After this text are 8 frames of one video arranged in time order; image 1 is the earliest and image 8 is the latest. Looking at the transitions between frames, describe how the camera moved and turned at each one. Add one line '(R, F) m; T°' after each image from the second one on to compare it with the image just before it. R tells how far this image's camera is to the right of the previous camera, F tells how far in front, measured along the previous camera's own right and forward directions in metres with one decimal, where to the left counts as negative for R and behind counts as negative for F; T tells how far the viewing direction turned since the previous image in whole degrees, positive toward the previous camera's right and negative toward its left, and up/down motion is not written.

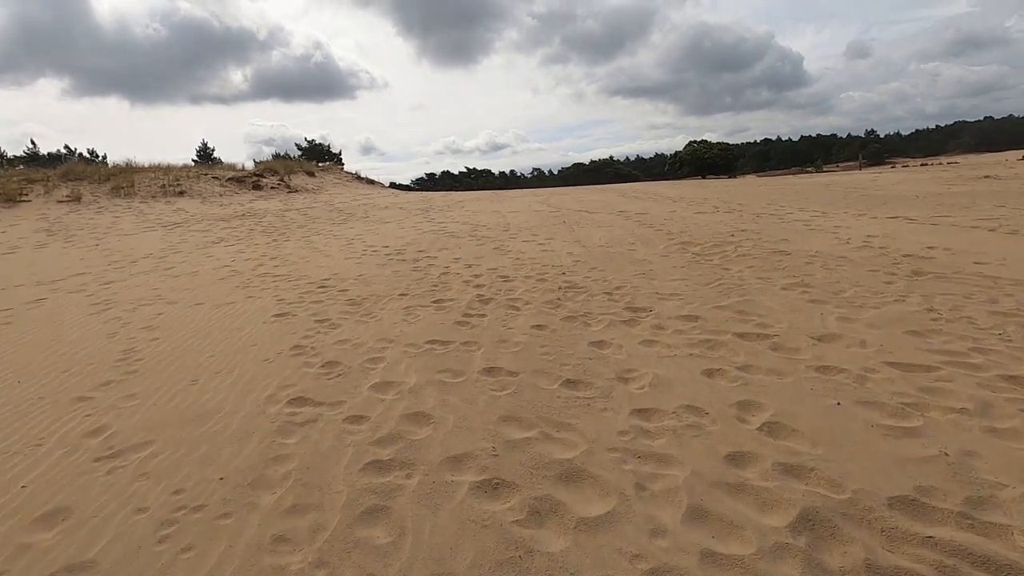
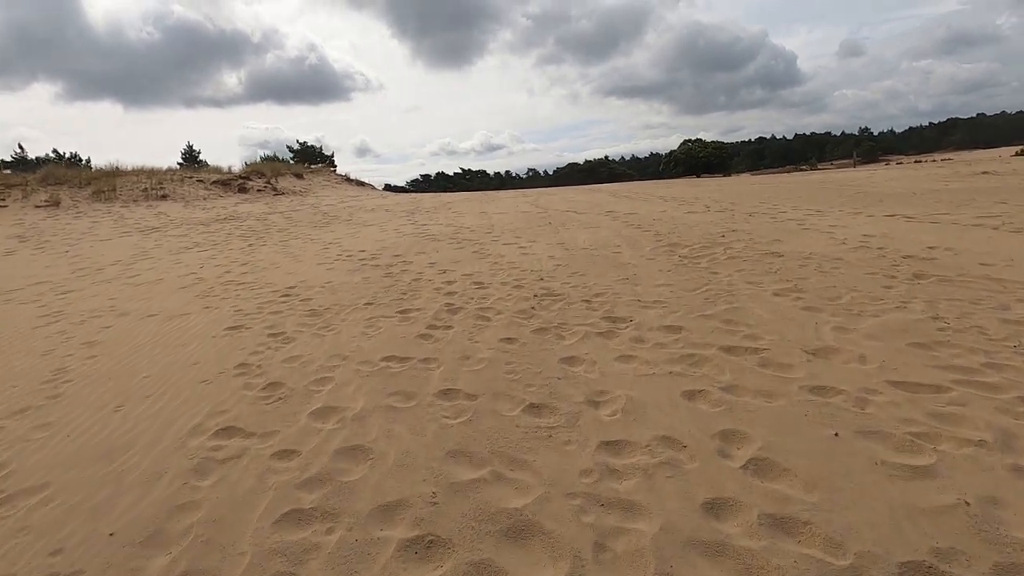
(+0.2, +0.4) m; 0°
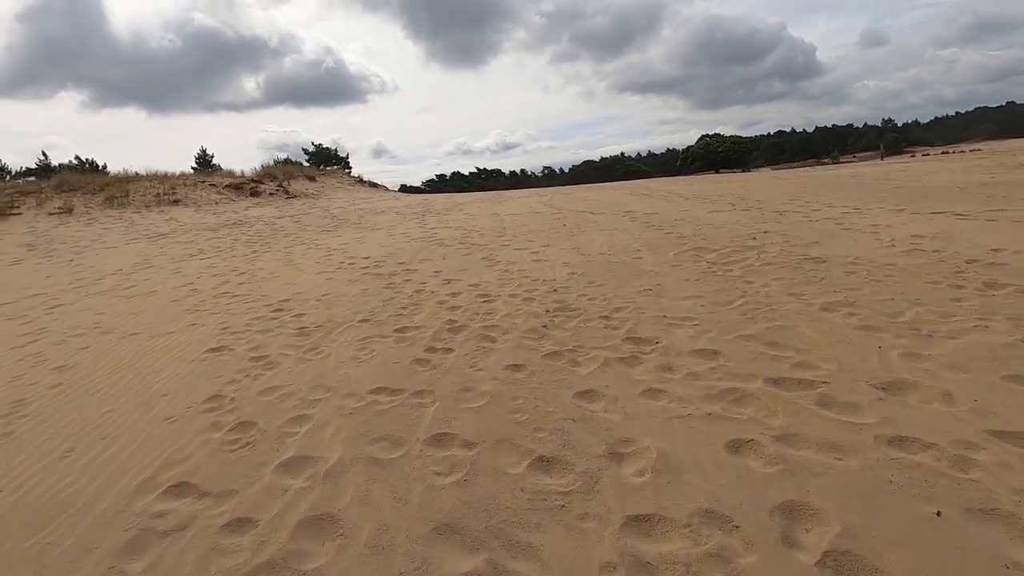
(+0.1, +0.5) m; -2°
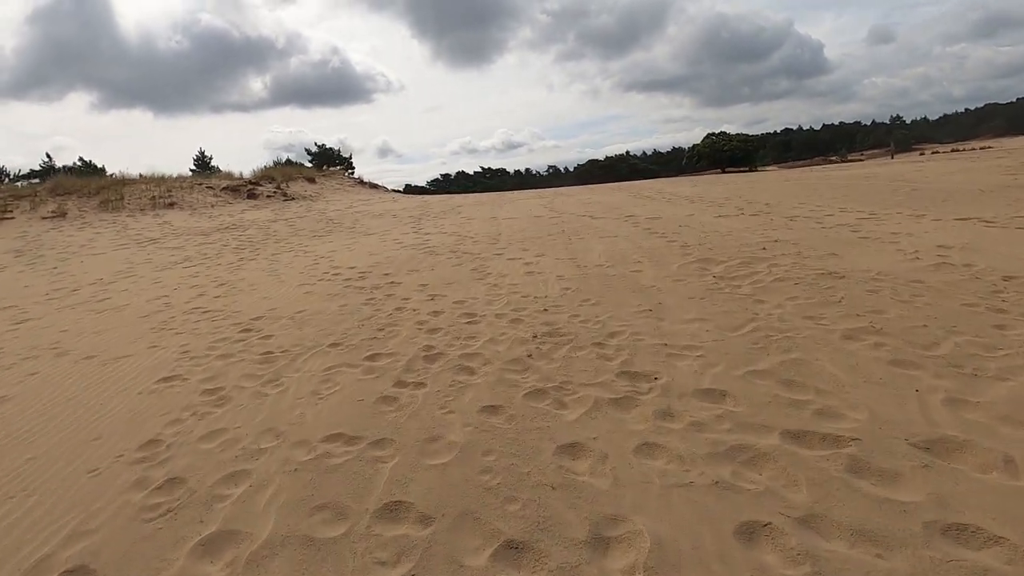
(+0.2, +0.5) m; -1°
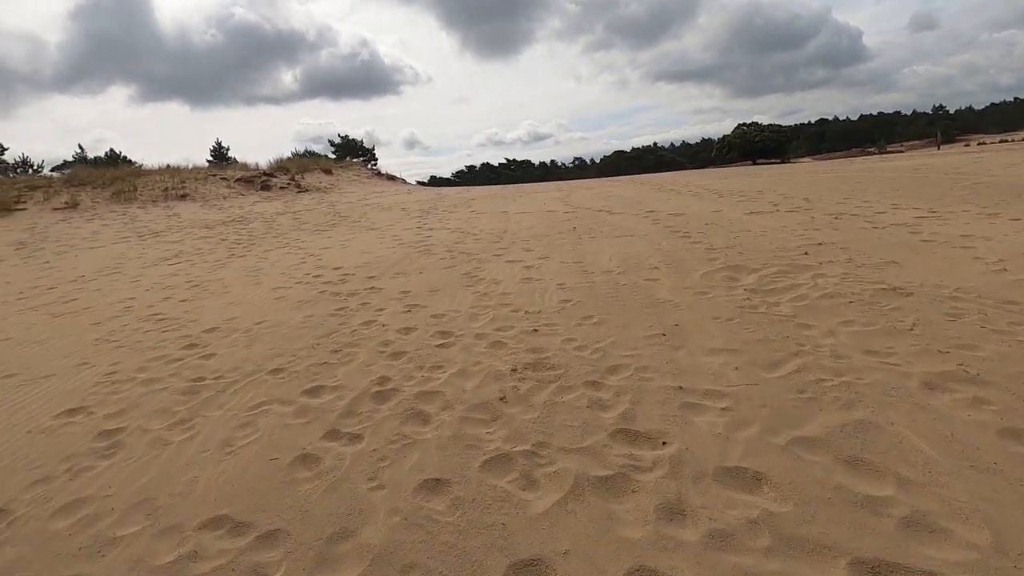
(+0.3, +0.8) m; -3°
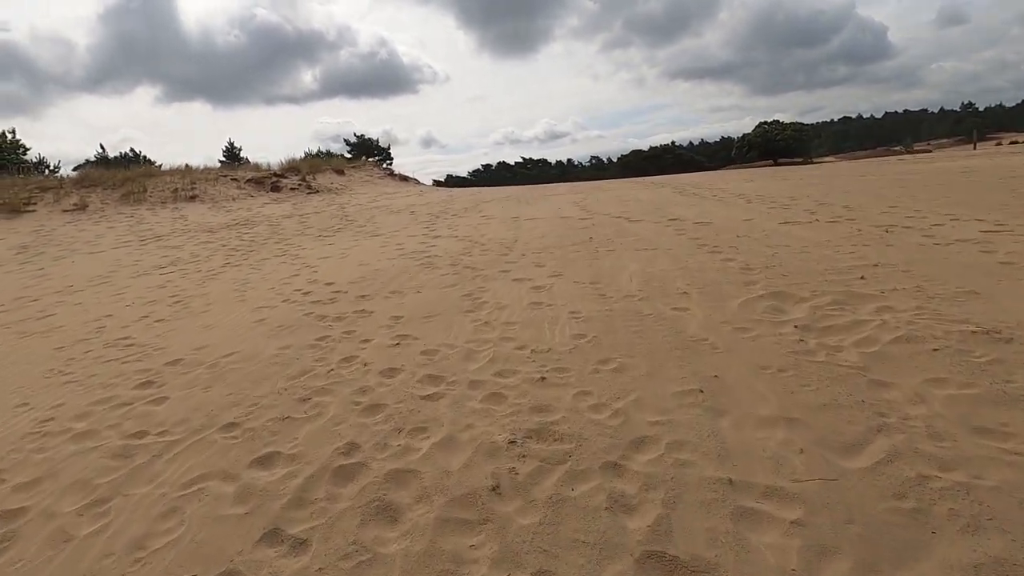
(+0.1, +0.7) m; -2°
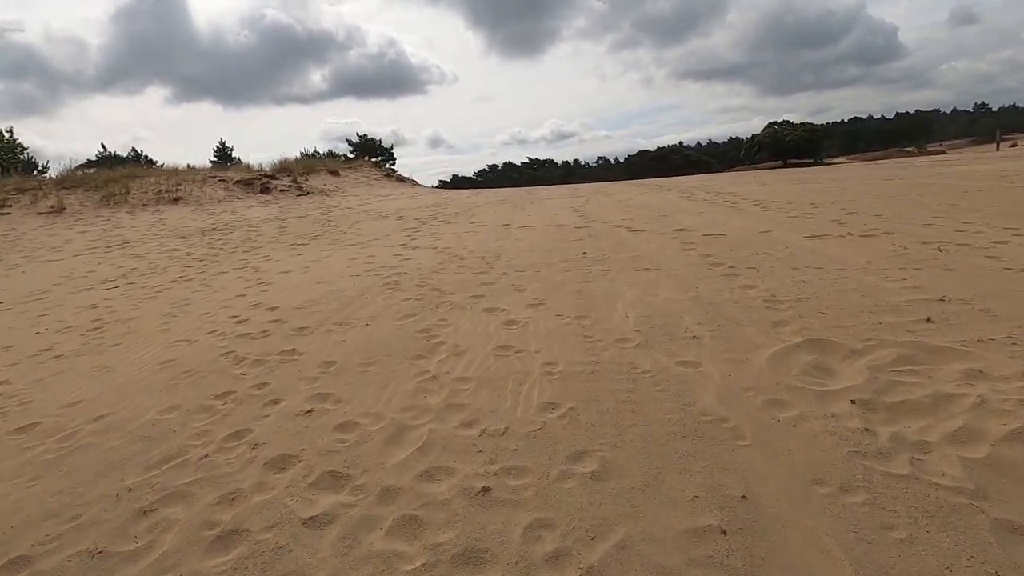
(+0.3, +1.0) m; -1°
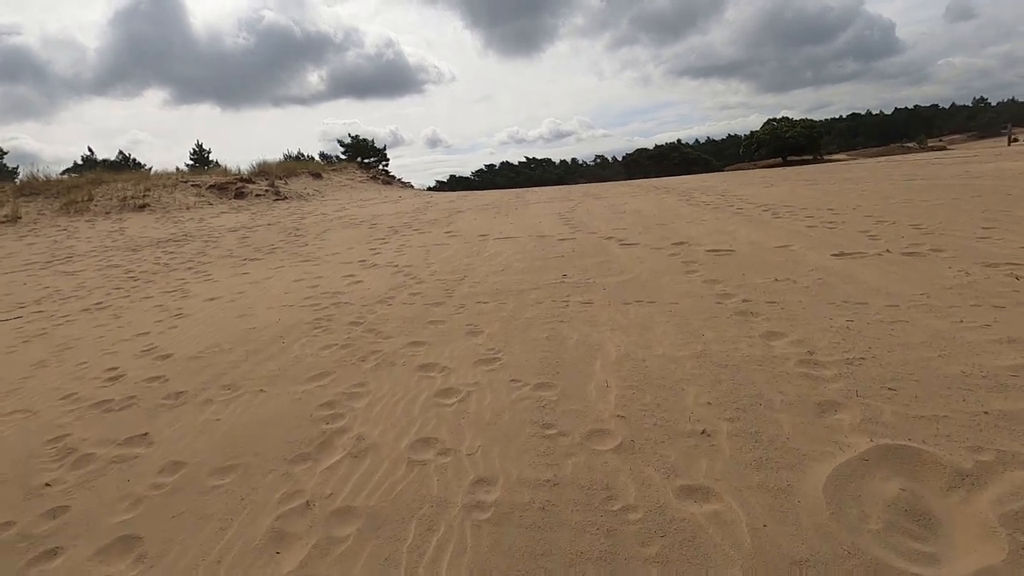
(+0.4, +1.2) m; 0°
